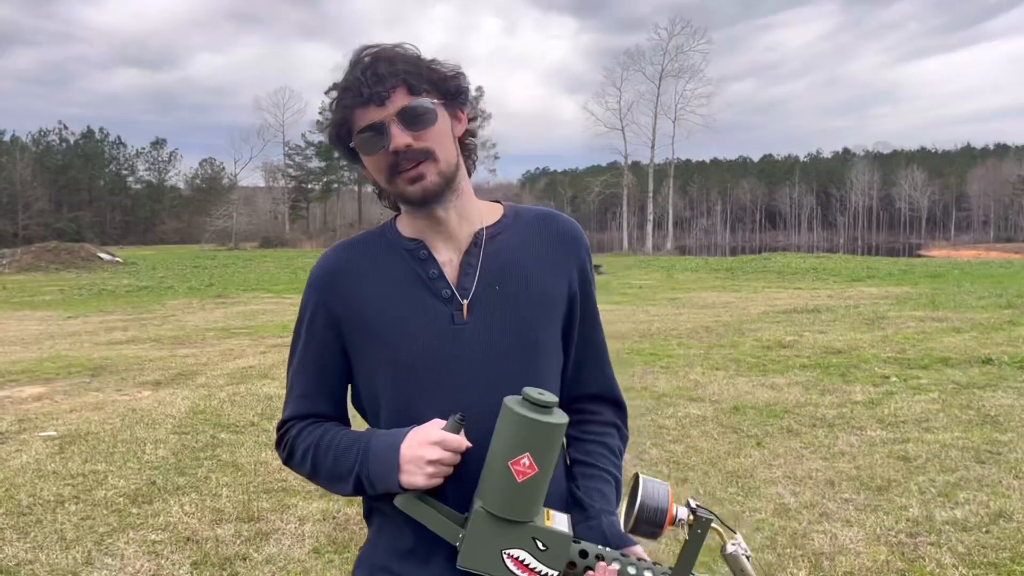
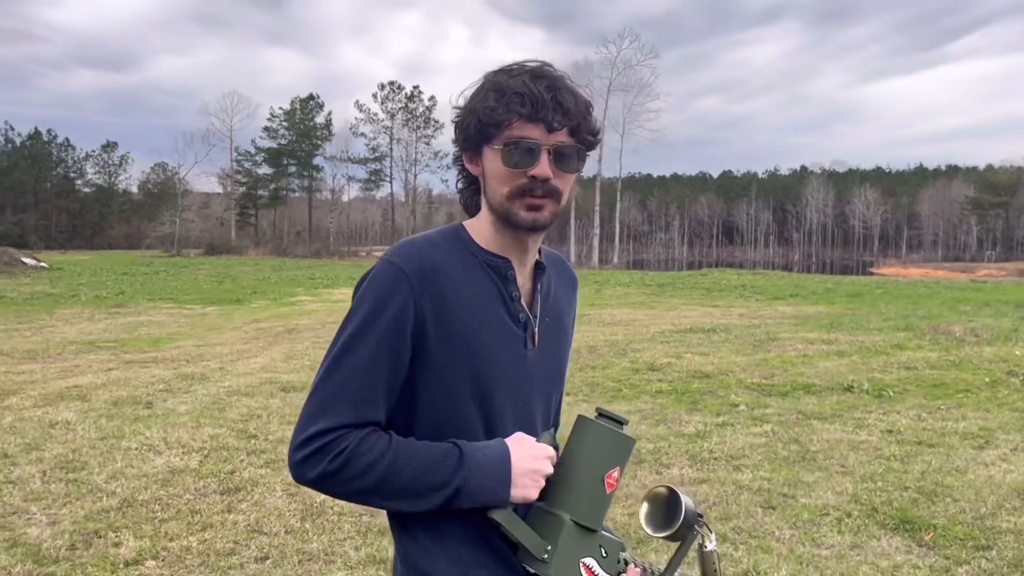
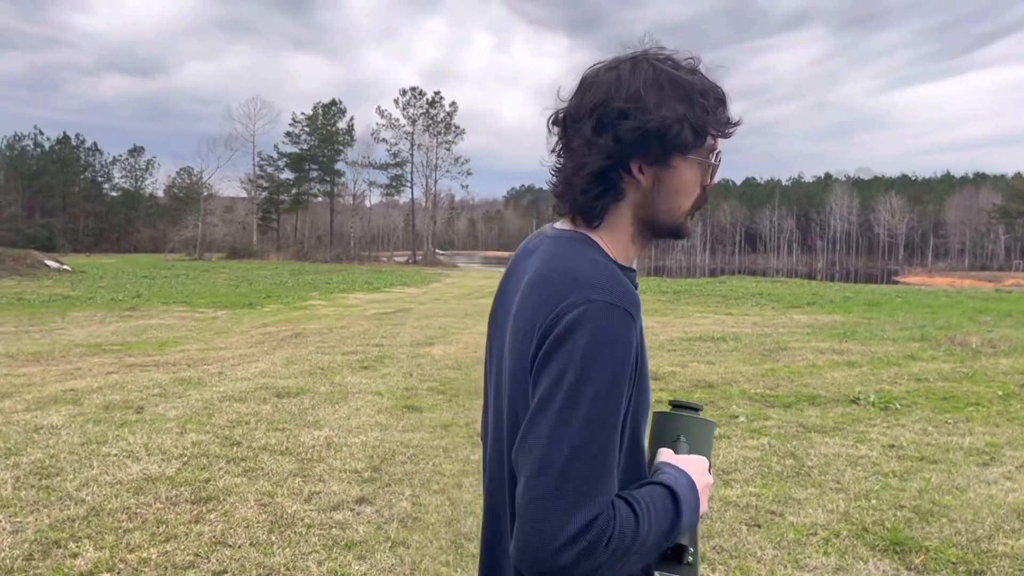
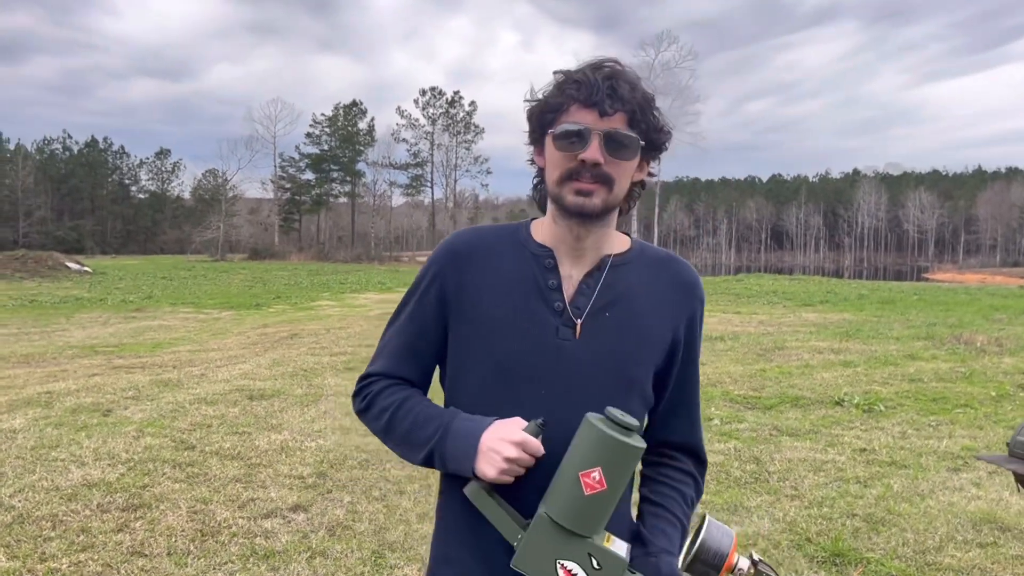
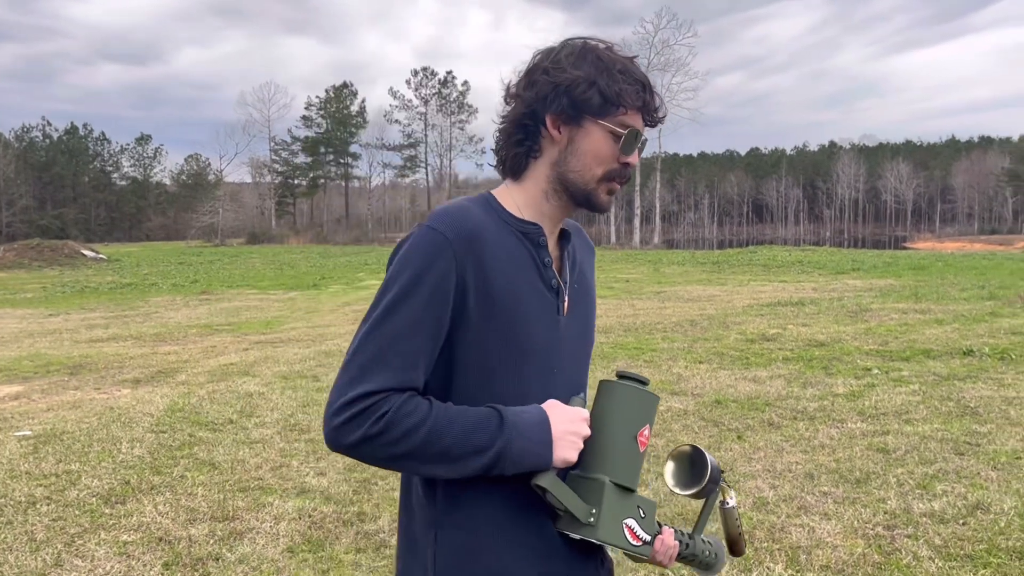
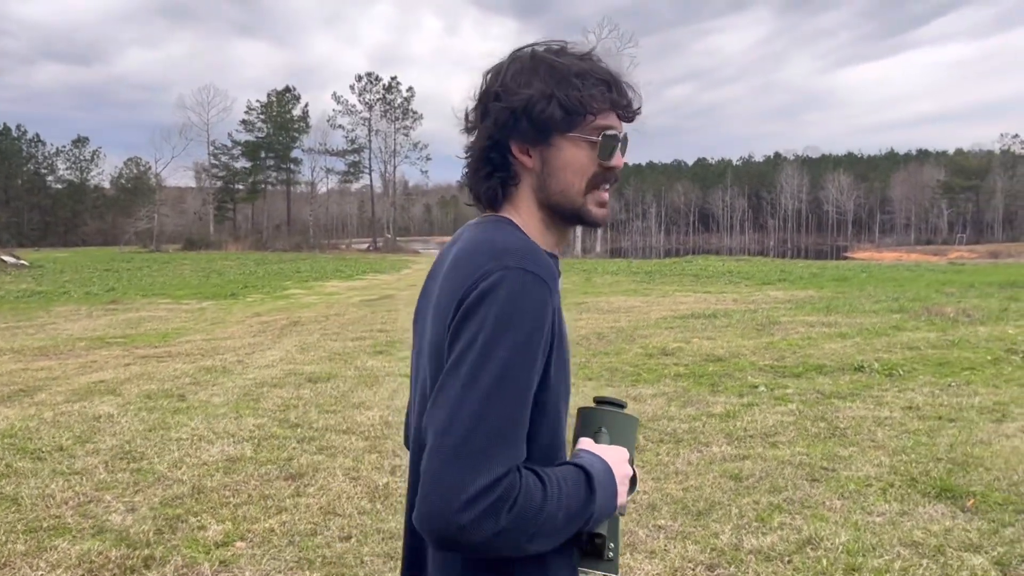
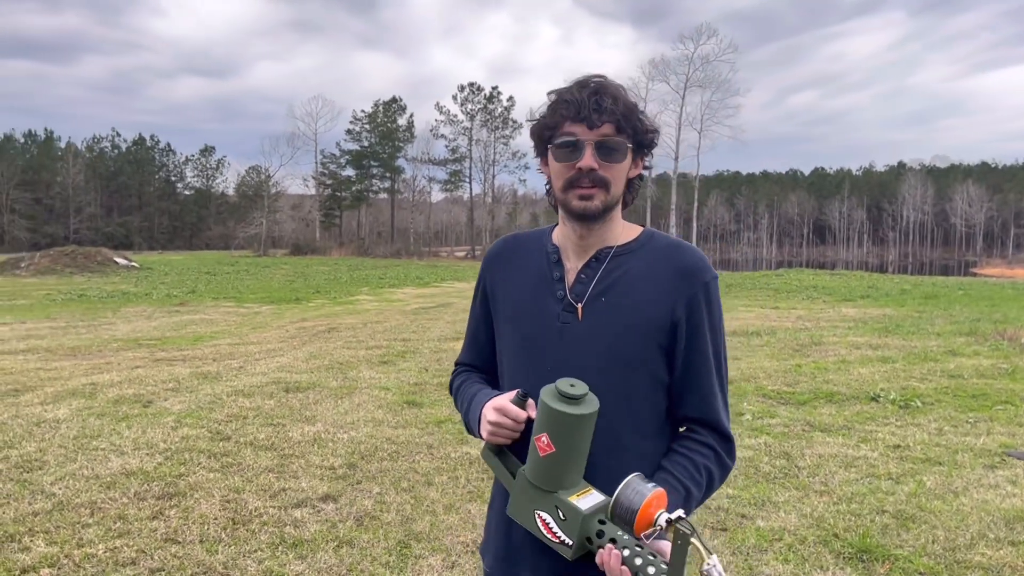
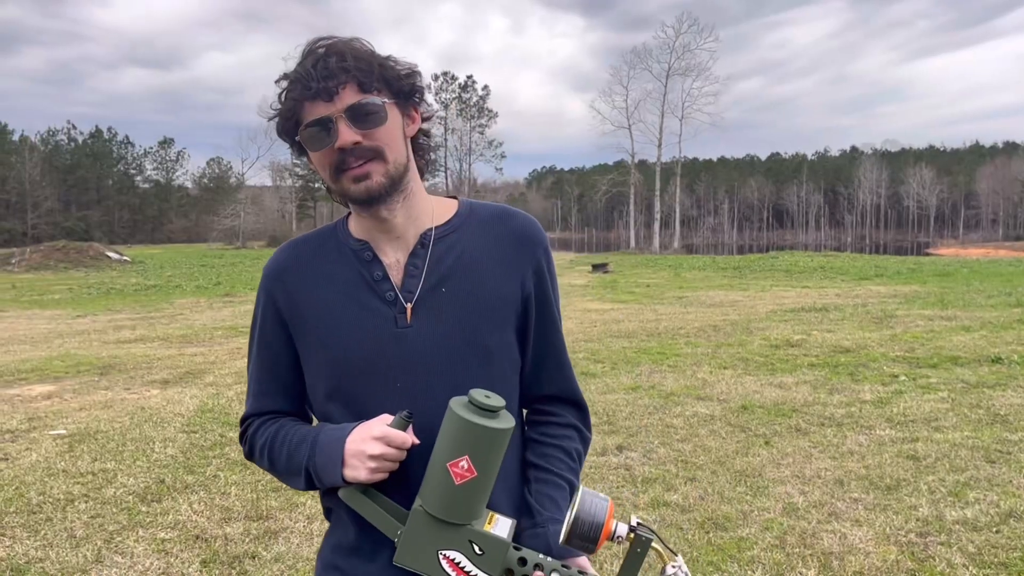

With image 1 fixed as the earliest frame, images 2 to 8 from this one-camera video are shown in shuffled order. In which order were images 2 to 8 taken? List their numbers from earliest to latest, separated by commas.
8, 5, 6, 2, 3, 4, 7
